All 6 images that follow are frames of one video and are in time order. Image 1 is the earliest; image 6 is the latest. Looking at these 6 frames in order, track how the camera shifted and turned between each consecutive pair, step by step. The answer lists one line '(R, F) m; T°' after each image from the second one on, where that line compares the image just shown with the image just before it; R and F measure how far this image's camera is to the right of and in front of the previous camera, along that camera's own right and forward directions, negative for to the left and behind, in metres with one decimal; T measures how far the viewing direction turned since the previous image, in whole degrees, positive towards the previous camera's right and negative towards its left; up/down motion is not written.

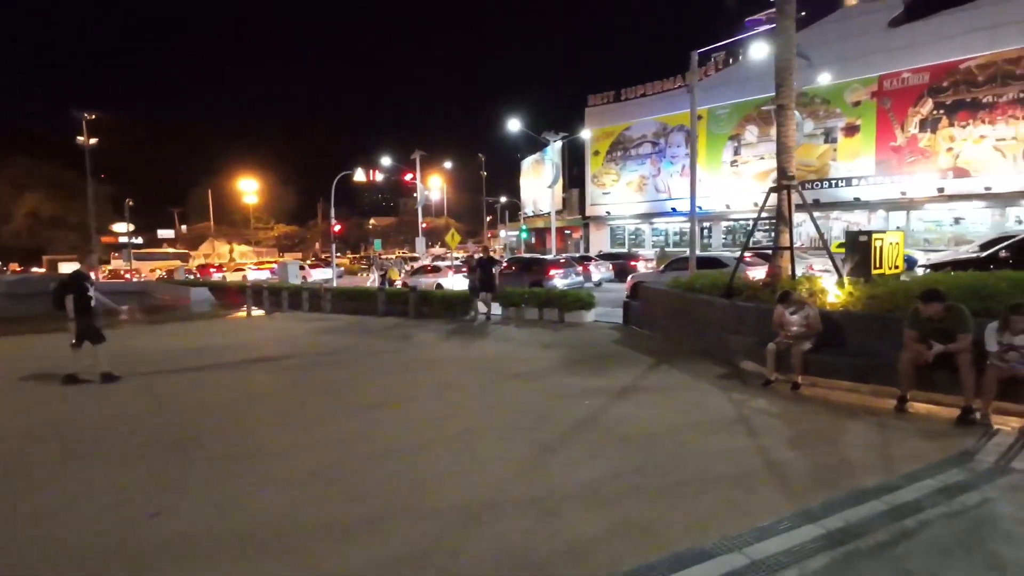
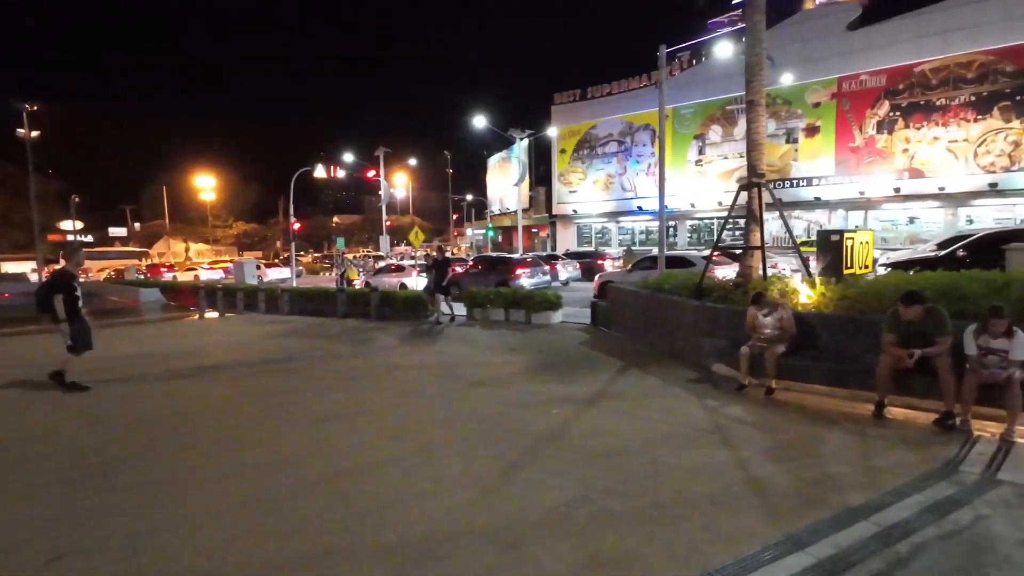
(+0.1, +0.5) m; +3°
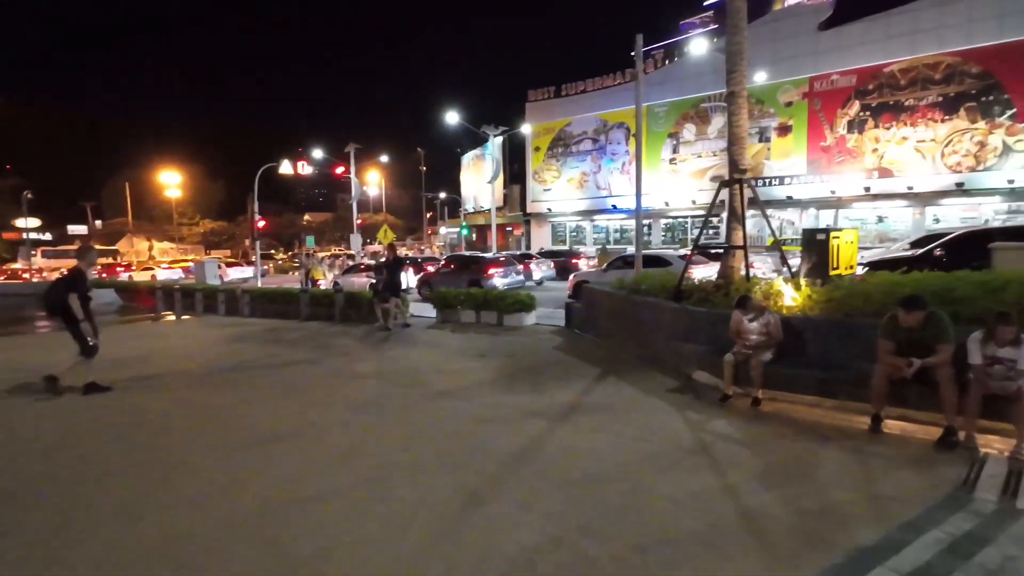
(+0.1, +0.7) m; +2°
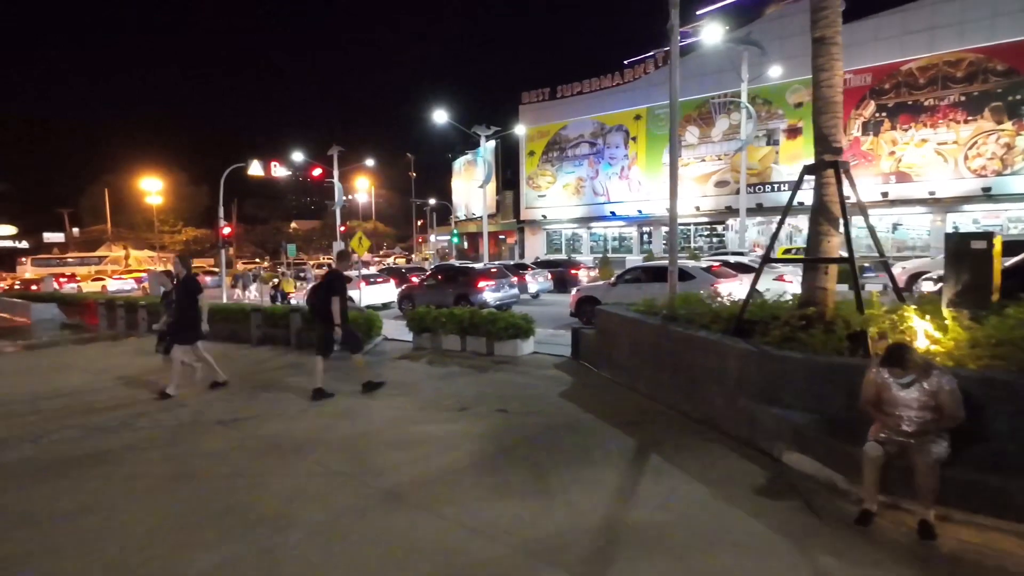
(0.0, +3.0) m; +1°
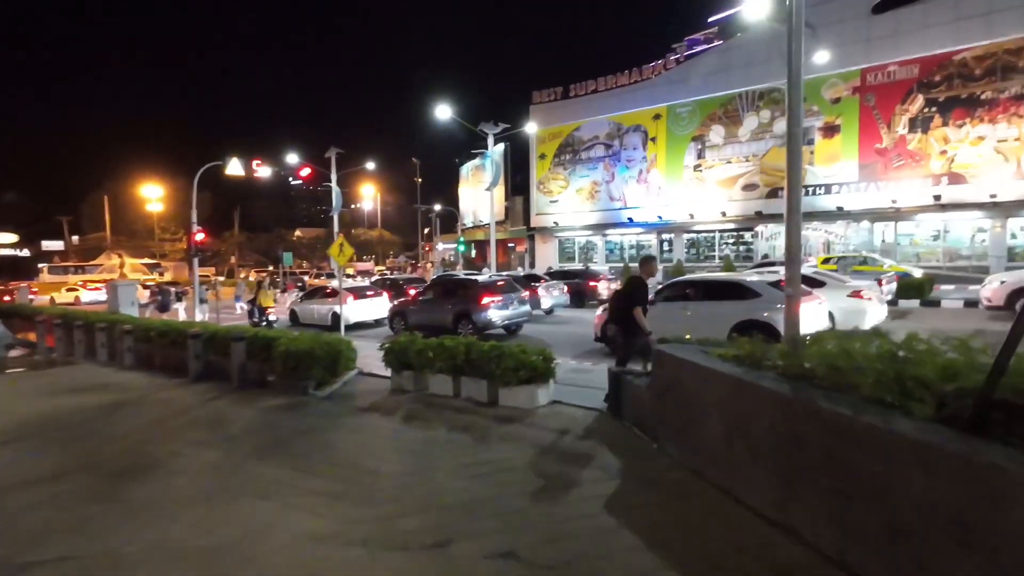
(0.0, +3.6) m; -1°
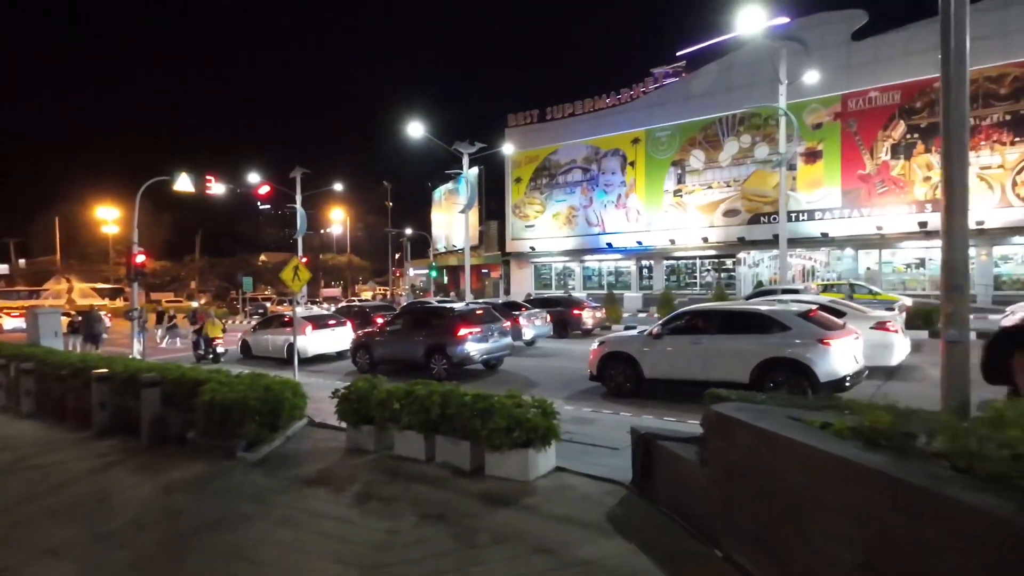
(-0.2, +2.1) m; +3°
